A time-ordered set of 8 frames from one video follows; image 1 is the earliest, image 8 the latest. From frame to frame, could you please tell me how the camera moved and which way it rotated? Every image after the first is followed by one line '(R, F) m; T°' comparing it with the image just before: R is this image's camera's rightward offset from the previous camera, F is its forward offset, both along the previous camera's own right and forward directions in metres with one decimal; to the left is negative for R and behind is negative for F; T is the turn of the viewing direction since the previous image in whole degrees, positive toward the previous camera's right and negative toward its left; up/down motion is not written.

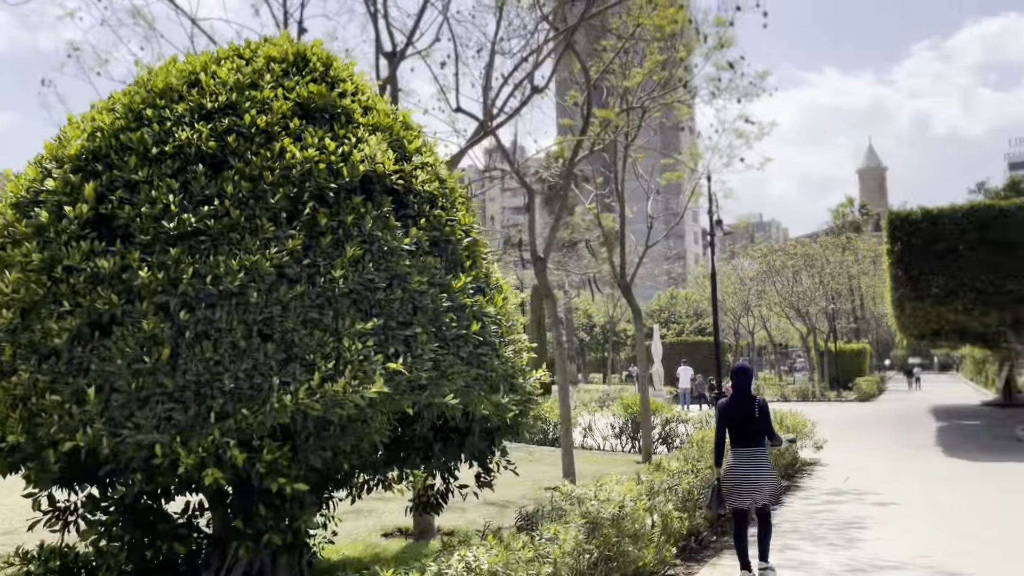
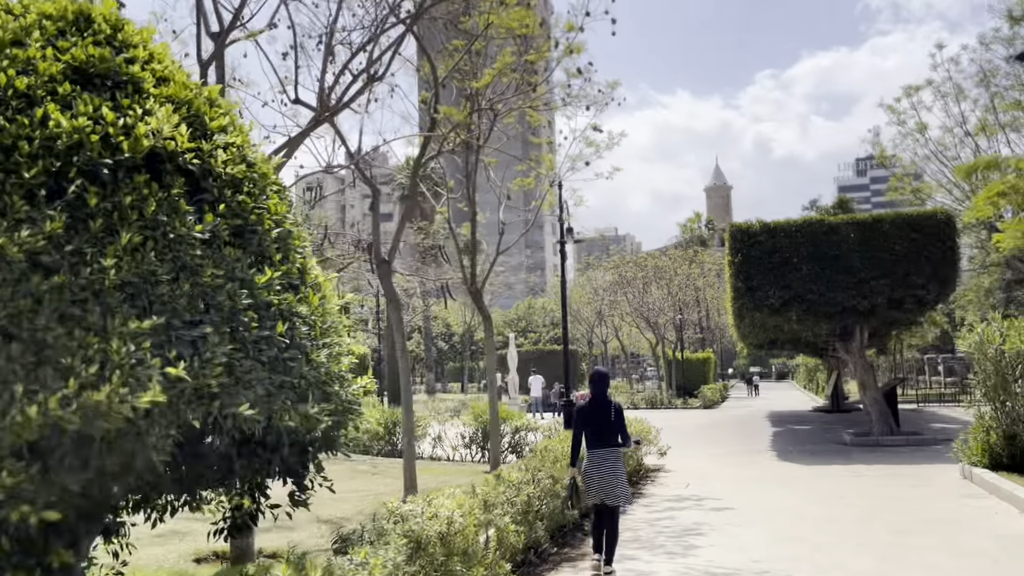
(+0.3, +0.4) m; +10°
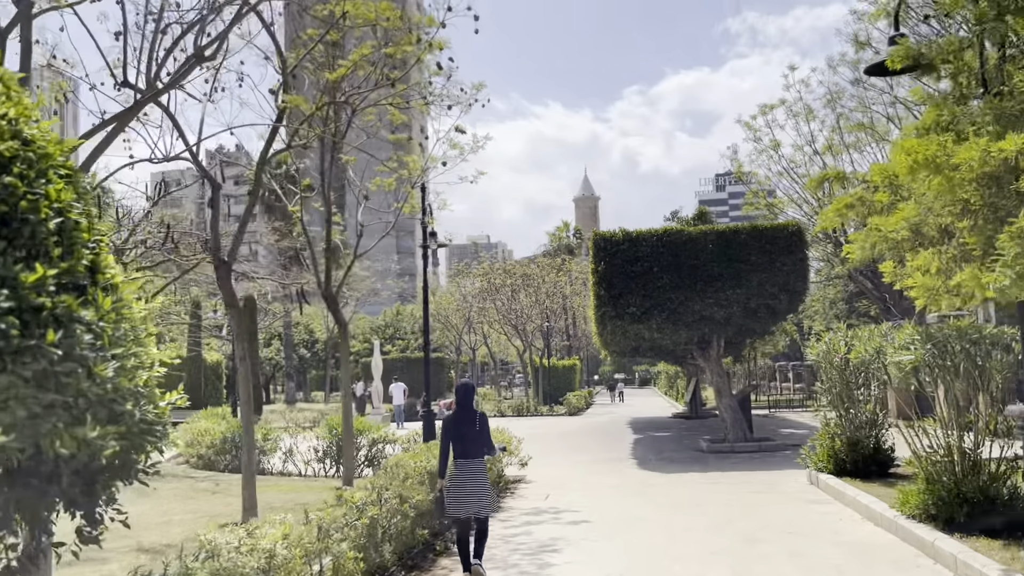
(+0.2, +0.5) m; +9°
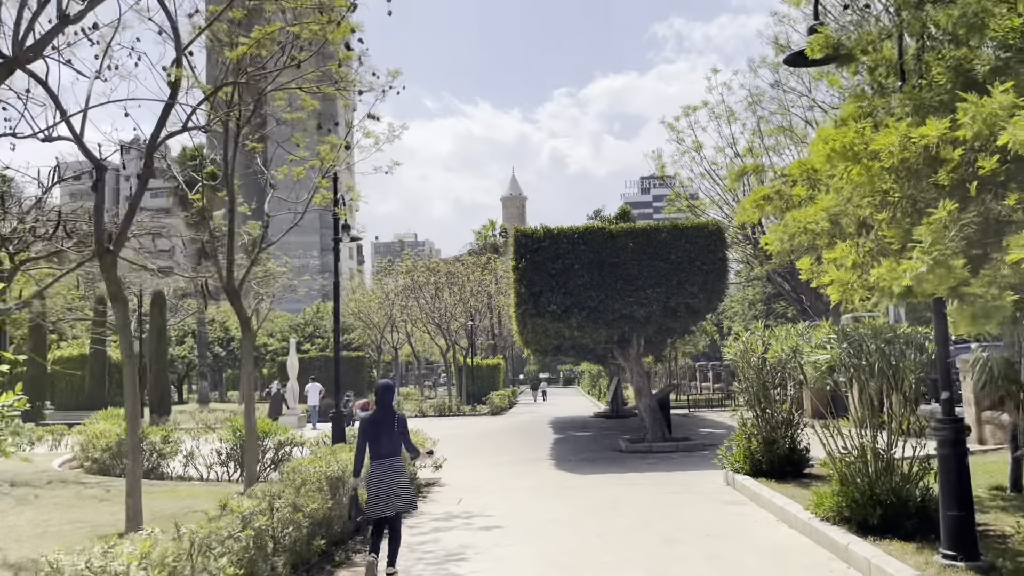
(+0.2, +0.4) m; +5°
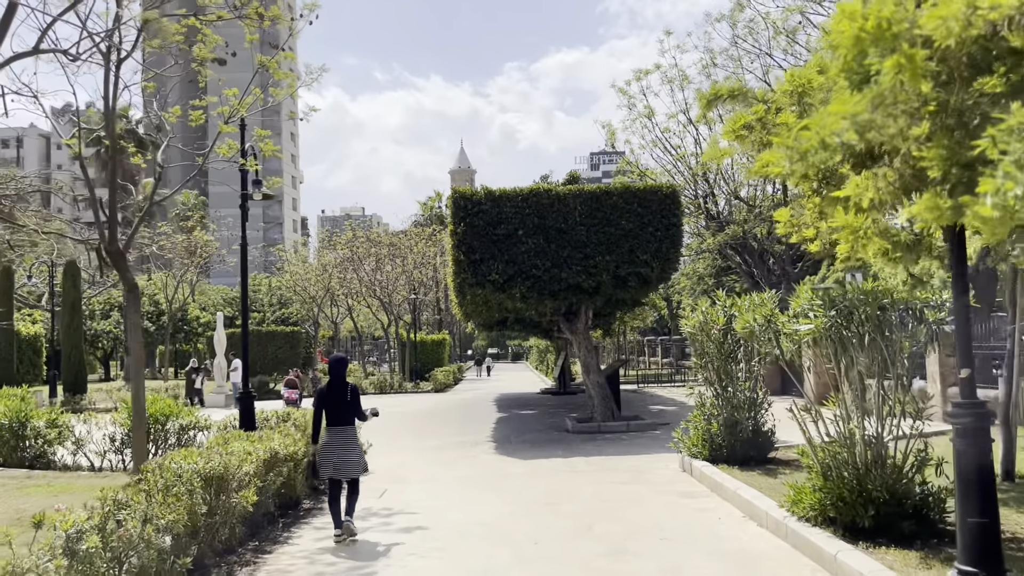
(+0.2, +1.4) m; +4°
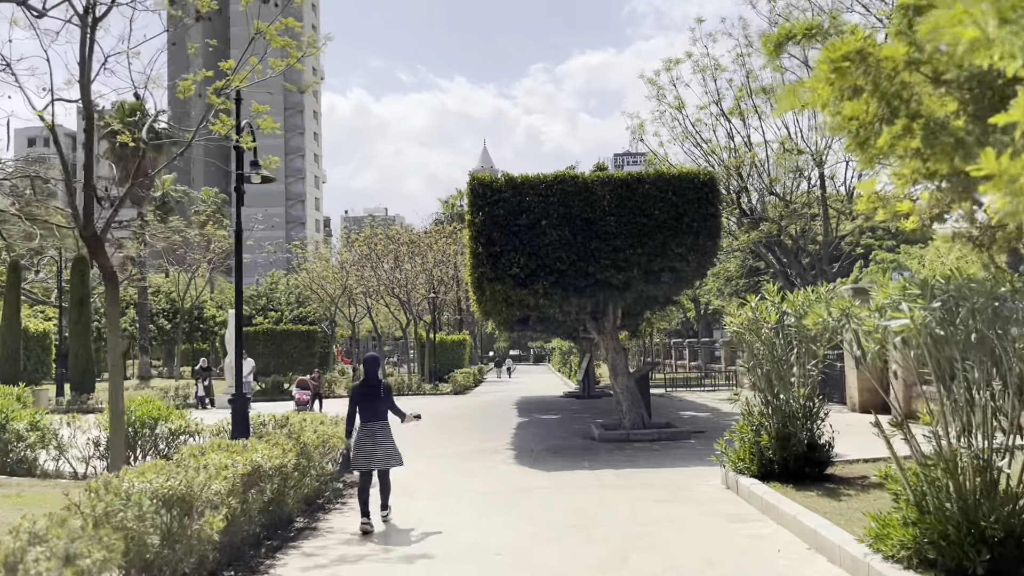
(0.0, +1.2) m; -2°
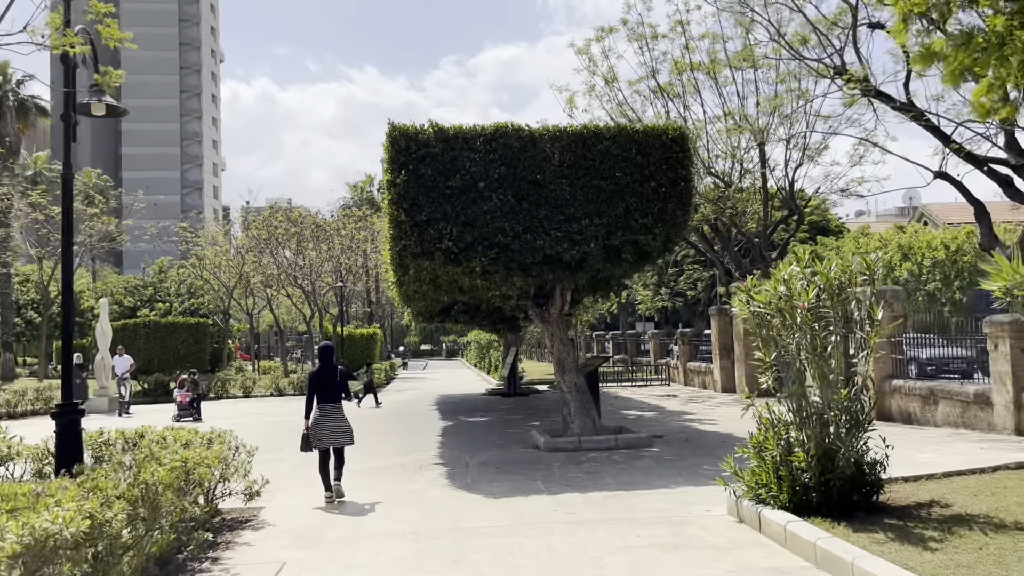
(-0.3, +2.5) m; +6°
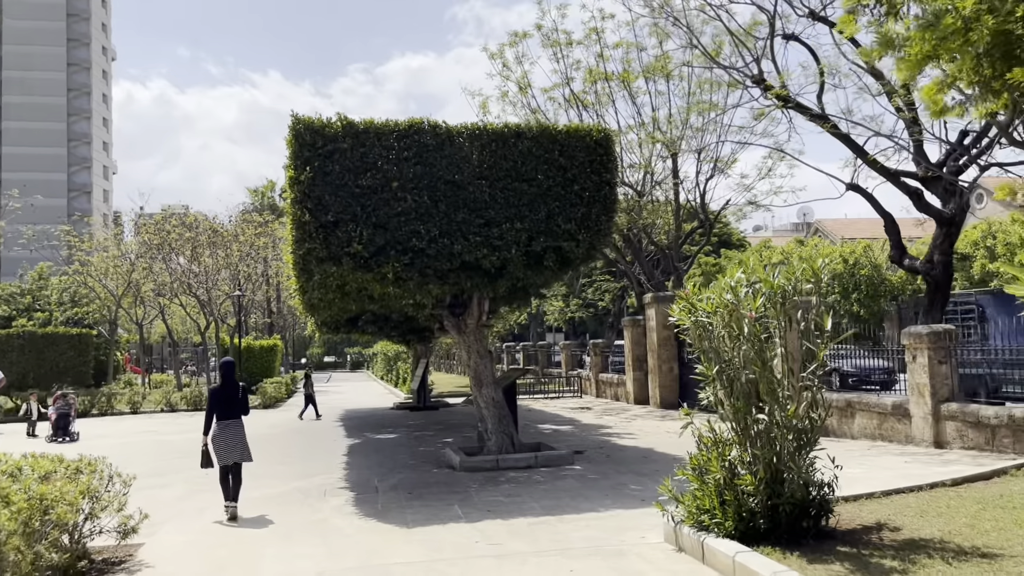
(-0.1, +0.7) m; +7°
